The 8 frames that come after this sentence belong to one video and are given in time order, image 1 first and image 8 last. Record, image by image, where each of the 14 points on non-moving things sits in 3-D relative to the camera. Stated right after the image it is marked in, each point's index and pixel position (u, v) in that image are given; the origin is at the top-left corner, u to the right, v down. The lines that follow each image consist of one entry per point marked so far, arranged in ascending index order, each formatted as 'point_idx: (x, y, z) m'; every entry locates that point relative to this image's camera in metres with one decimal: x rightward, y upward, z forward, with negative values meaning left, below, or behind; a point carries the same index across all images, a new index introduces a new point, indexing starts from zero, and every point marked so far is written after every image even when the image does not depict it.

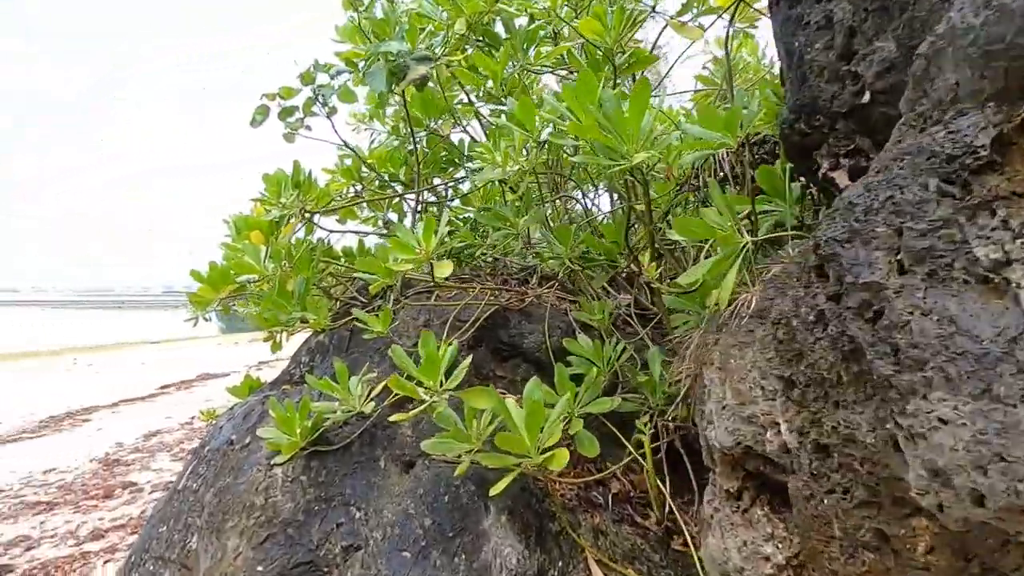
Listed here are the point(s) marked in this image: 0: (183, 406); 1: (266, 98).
0: (-6.4, -2.4, +10.7) m
1: (-1.3, +1.0, +2.9) m
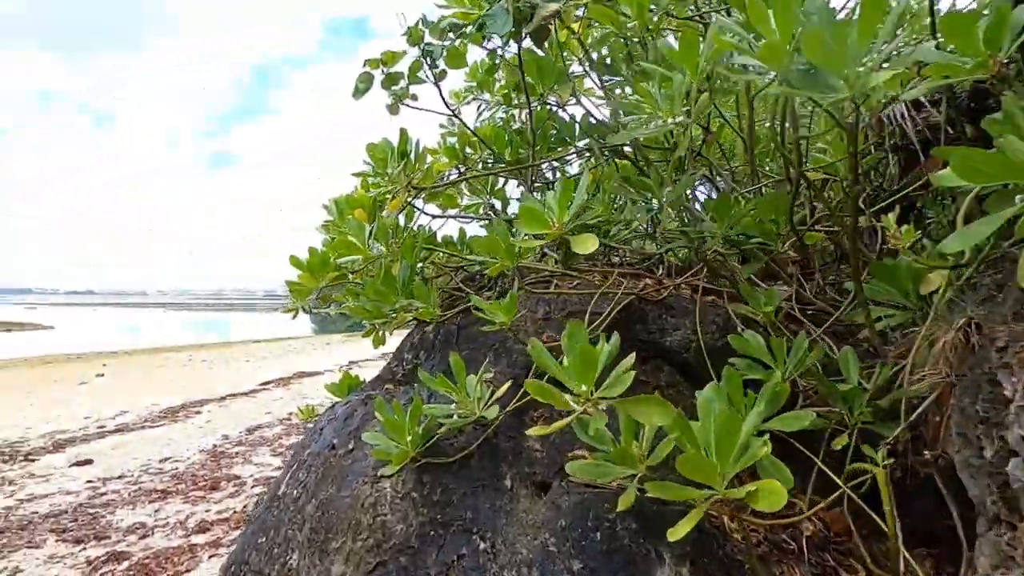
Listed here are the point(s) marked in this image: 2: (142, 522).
0: (-4.6, -2.4, +11.0) m
1: (-0.7, +1.1, +2.6) m
2: (-3.5, -2.2, +5.1) m
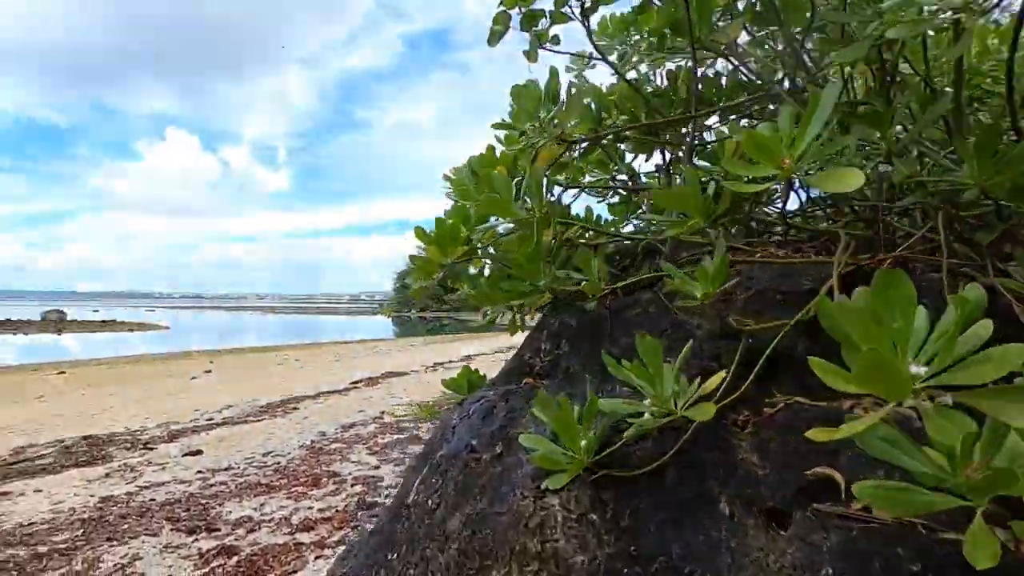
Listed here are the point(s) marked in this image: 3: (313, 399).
0: (-2.8, -2.4, +11.1) m
1: (0.0, +1.2, +2.3) m
2: (-2.4, -2.1, +5.0) m
3: (-4.5, -2.6, +12.4) m
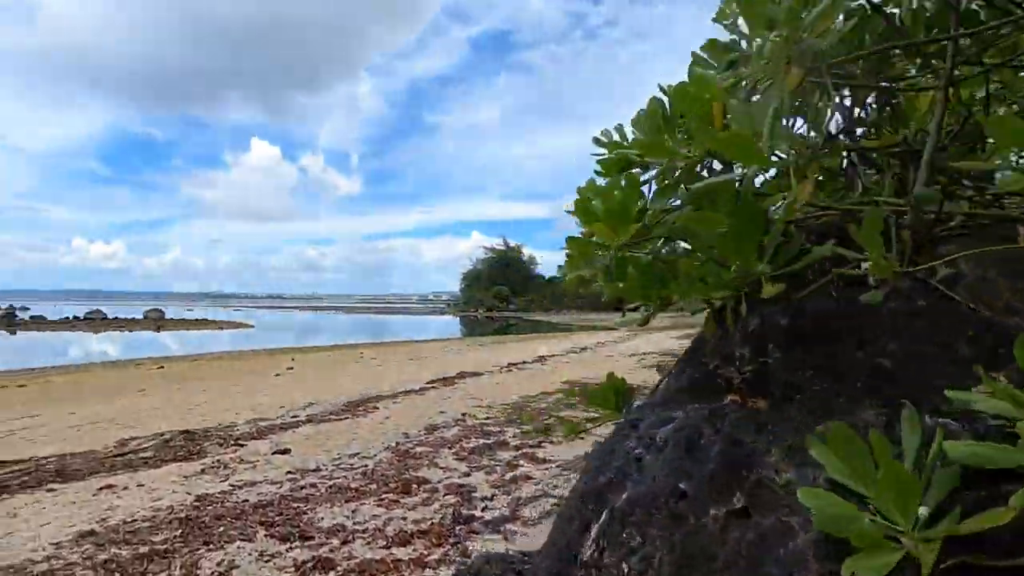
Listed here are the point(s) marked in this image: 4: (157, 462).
0: (-1.1, -2.4, +10.8) m
1: (+0.6, +1.2, +1.7) m
2: (-1.5, -2.1, +4.8) m
3: (-2.7, -2.6, +12.4) m
4: (-4.9, -2.4, +7.5) m
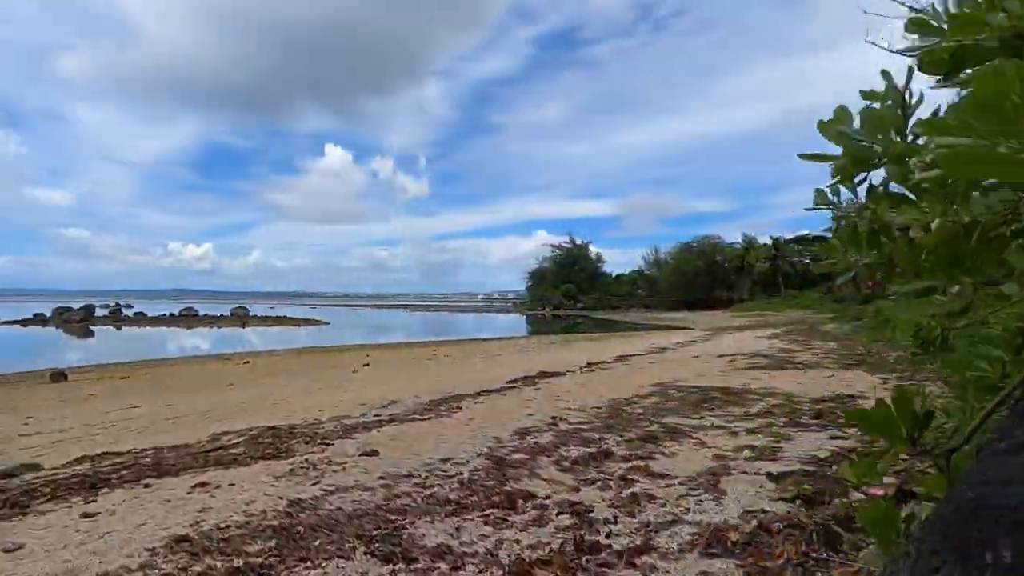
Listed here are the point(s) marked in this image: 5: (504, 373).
0: (+0.6, -2.3, +10.2) m
1: (+1.2, +1.3, +1.0) m
2: (-0.5, -2.0, +4.2) m
3: (-0.8, -2.5, +11.9) m
4: (-3.6, -2.3, +7.3) m
5: (-0.2, -2.8, +17.5) m
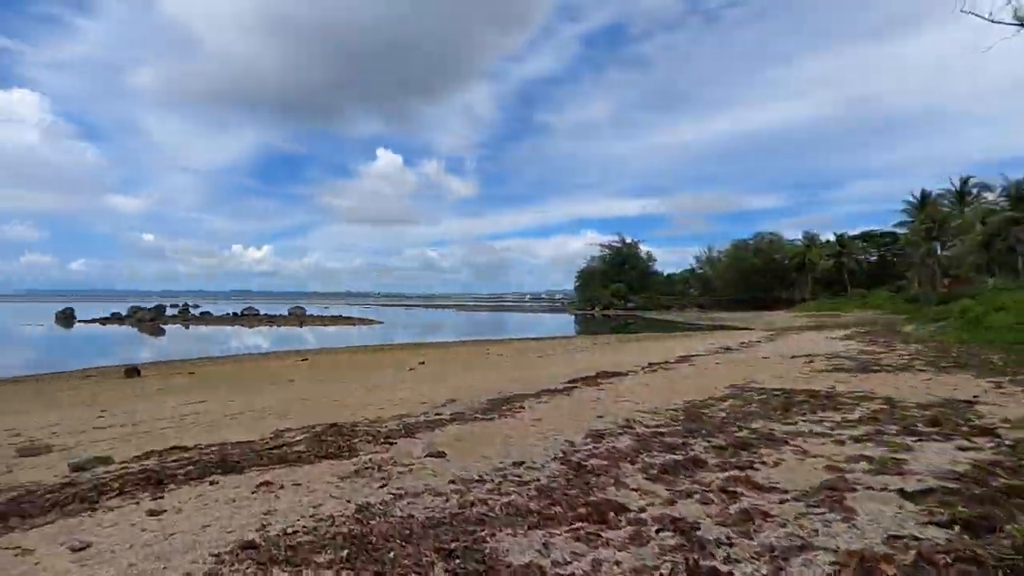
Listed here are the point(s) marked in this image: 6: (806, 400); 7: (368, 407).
0: (+1.8, -2.1, +9.5) m
1: (+1.5, +1.4, +0.3) m
2: (+0.2, -1.9, +3.7) m
3: (+0.5, -2.4, +11.4) m
4: (-2.6, -2.2, +7.1) m
5: (+1.6, -2.6, +17.0) m
6: (+5.3, -2.0, +9.8) m
7: (-3.1, -2.6, +11.8) m
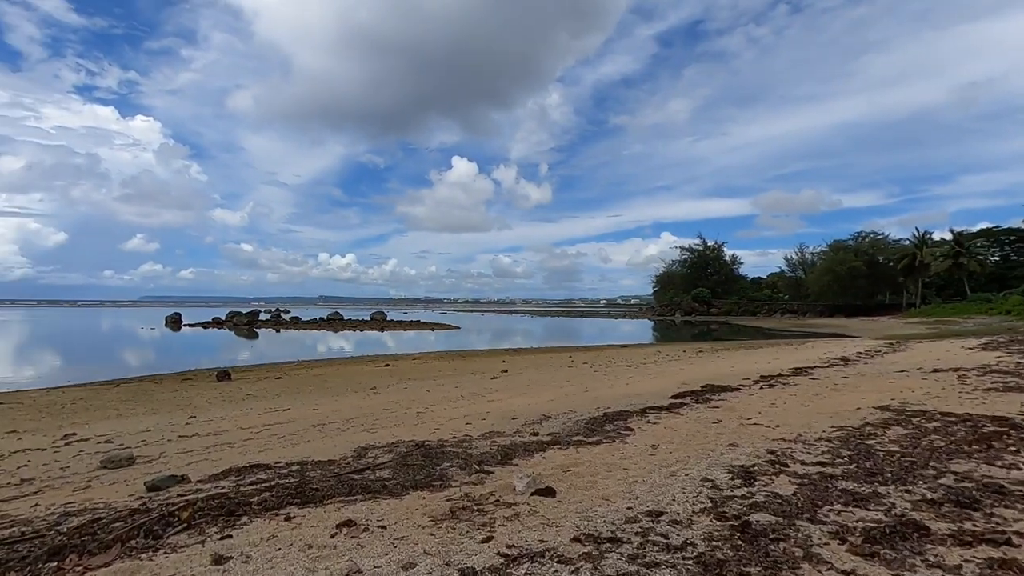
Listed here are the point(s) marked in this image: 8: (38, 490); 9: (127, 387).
0: (+3.4, -2.2, +7.9) m
1: (+1.9, +1.5, -1.2) m
2: (+1.0, -1.9, +2.3) m
3: (+2.4, -2.4, +9.9) m
4: (-1.3, -2.3, +6.1) m
5: (+4.2, -2.7, +15.3) m
6: (+6.9, -2.0, +7.6) m
7: (-1.1, -2.7, +10.8) m
8: (-6.0, -2.6, +6.9) m
9: (-12.7, -3.3, +17.8) m
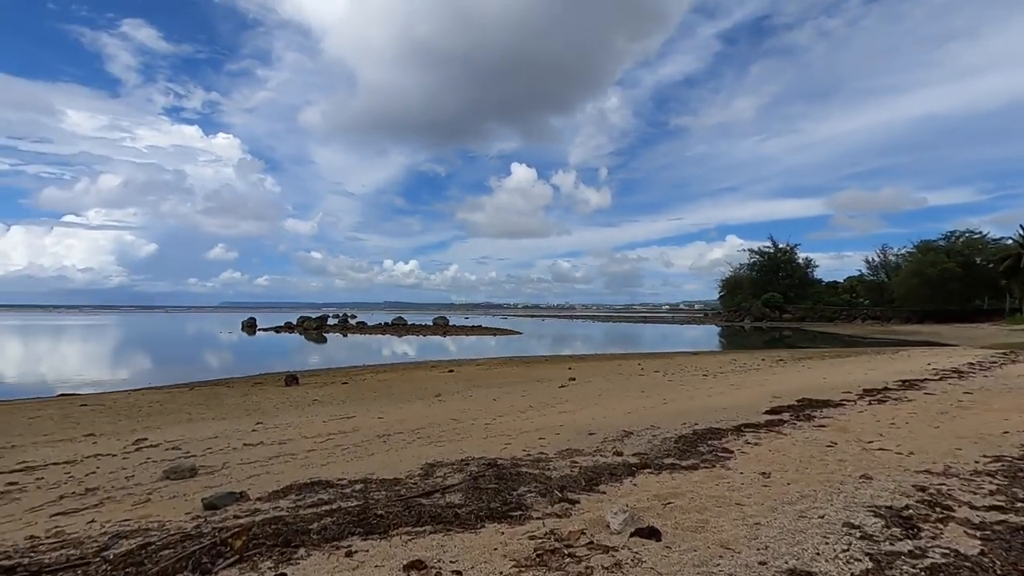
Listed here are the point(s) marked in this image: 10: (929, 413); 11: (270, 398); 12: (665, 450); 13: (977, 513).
0: (+4.5, -2.2, +6.6) m
1: (+2.0, +1.6, -2.2) m
2: (+1.5, -1.8, +1.3) m
3: (+3.7, -2.4, +8.7) m
4: (-0.4, -2.3, +5.3) m
5: (+6.1, -2.8, +13.8) m
6: (+7.9, -2.0, +6.0) m
7: (+0.3, -2.7, +10.0) m
8: (-5.0, -2.6, +6.6) m
9: (-10.5, -3.4, +18.2) m
10: (+8.2, -2.5, +10.7) m
11: (-7.1, -3.3, +16.0) m
12: (+2.3, -2.4, +8.0) m
13: (+4.2, -2.0, +4.9) m
